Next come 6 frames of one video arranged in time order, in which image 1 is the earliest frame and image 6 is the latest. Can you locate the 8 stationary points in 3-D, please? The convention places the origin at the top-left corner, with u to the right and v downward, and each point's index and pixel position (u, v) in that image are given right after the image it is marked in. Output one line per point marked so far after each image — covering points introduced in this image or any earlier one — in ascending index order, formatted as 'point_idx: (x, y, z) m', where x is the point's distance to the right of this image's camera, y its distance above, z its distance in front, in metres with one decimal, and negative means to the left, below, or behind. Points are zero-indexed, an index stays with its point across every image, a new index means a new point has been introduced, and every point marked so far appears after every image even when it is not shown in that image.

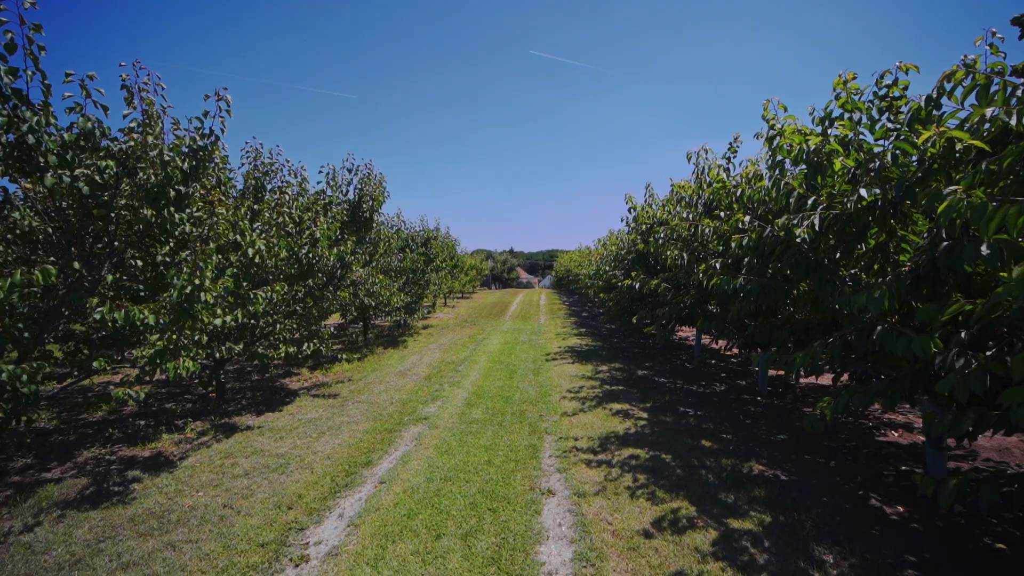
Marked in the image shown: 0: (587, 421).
0: (+1.0, -1.9, +5.9) m
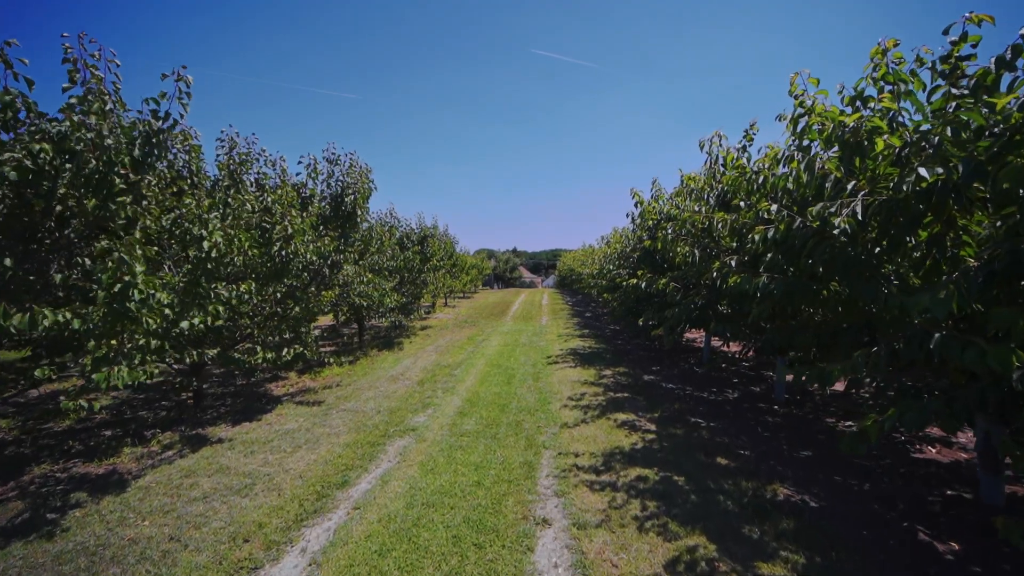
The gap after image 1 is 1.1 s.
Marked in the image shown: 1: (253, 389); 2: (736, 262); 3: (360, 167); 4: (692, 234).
0: (+1.0, -1.9, +5.3) m
1: (-4.7, -1.8, +7.7) m
2: (+2.8, +0.3, +5.3) m
3: (-2.6, +2.0, +7.0) m
4: (+2.8, +0.9, +6.7) m
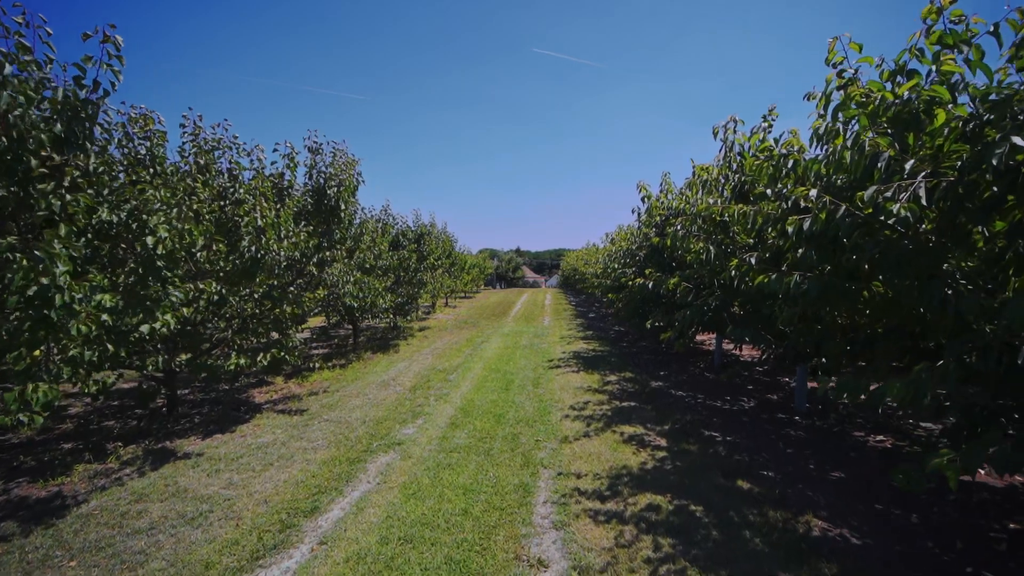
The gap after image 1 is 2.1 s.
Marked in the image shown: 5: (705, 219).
0: (+0.9, -1.9, +4.8) m
1: (-4.7, -1.8, +7.2) m
2: (+2.7, +0.3, +4.7) m
3: (-2.6, +2.0, +6.5) m
4: (+2.8, +0.9, +6.2) m
5: (+2.8, +1.0, +6.1) m
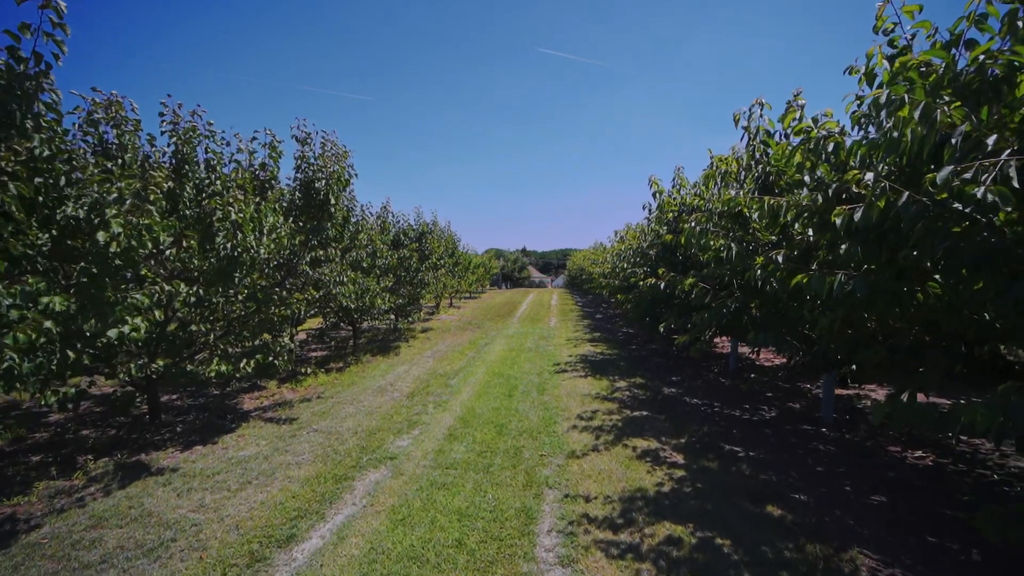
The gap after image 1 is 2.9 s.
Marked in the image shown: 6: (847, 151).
0: (+0.9, -1.9, +4.4) m
1: (-4.7, -1.8, +6.9) m
2: (+2.7, +0.3, +4.3) m
3: (-2.6, +2.0, +6.1) m
4: (+2.8, +0.8, +5.7) m
5: (+2.8, +1.0, +5.6) m
6: (+2.4, +1.0, +3.1) m
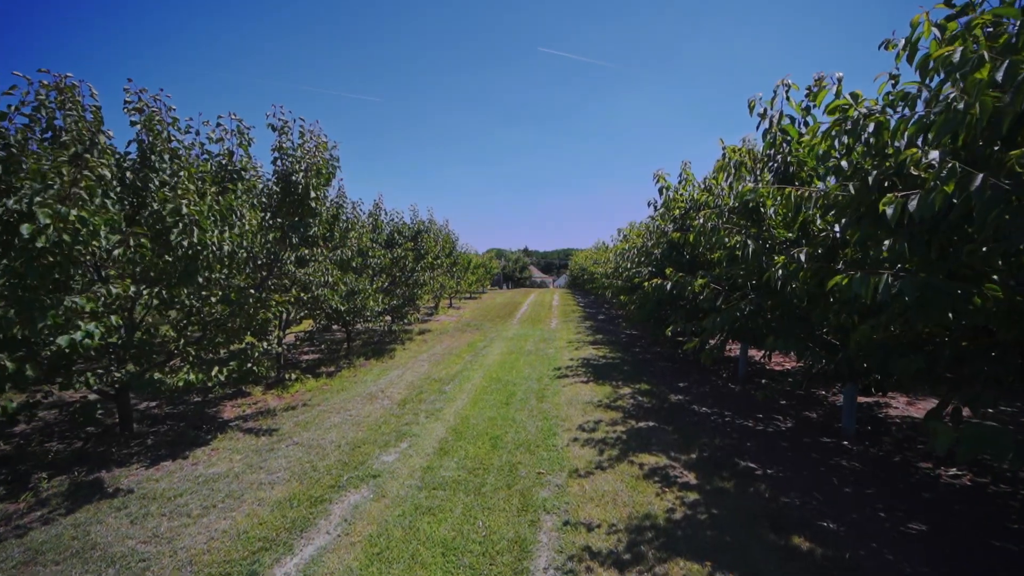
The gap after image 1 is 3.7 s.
0: (+0.9, -1.9, +4.0) m
1: (-4.7, -1.9, +6.5) m
2: (+2.7, +0.3, +3.8) m
3: (-2.6, +2.0, +5.7) m
4: (+2.8, +0.8, +5.3) m
5: (+2.8, +1.0, +5.2) m
6: (+2.4, +1.0, +2.7) m
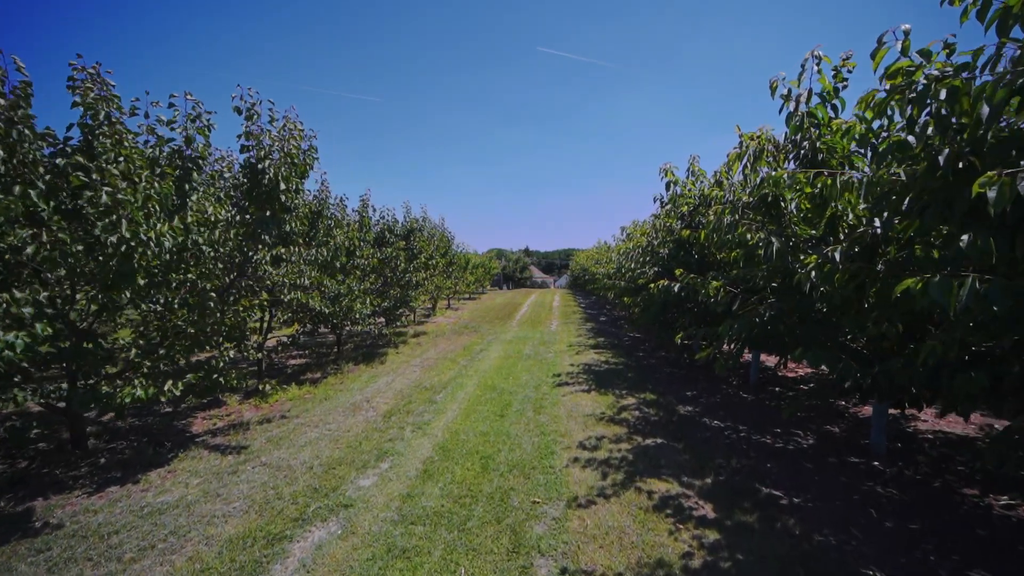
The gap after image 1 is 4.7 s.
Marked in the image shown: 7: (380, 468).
0: (+0.8, -1.9, +3.4) m
1: (-4.8, -1.9, +6.0) m
2: (+2.6, +0.3, +3.3) m
3: (-2.7, +2.0, +5.2) m
4: (+2.7, +0.8, +4.7) m
5: (+2.7, +0.9, +4.7) m
6: (+2.3, +0.9, +2.1) m
7: (-1.4, -1.9, +4.5) m
